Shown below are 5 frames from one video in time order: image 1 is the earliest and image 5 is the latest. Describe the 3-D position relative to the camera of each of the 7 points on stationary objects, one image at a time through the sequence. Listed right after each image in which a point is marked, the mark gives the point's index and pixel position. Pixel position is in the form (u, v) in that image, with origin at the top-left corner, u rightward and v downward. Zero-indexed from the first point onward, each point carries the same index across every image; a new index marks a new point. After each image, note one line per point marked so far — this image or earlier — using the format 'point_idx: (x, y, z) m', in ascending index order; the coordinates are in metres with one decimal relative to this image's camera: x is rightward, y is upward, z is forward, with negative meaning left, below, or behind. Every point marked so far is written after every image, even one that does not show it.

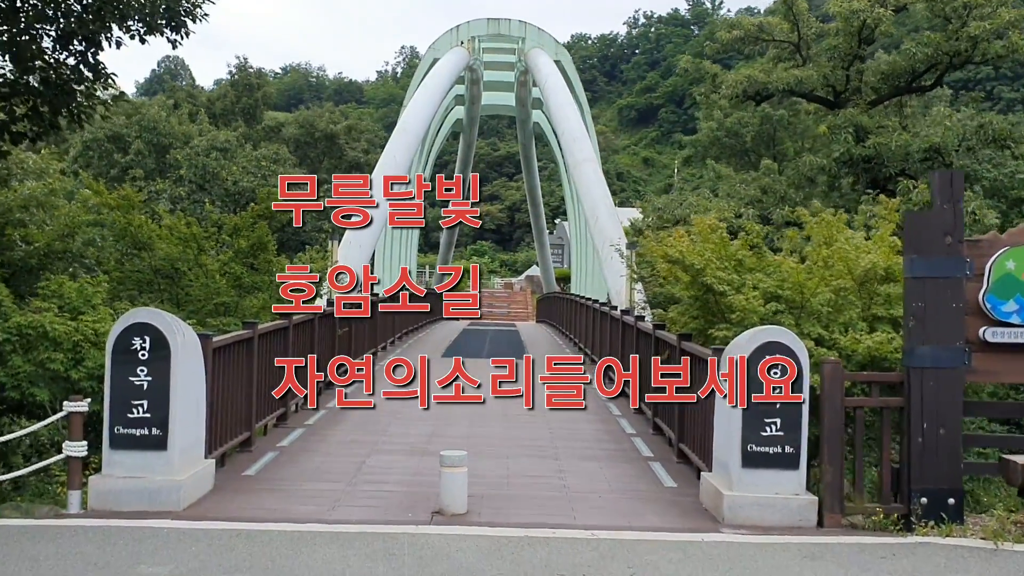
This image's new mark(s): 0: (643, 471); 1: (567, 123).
0: (+1.1, -1.6, +8.2) m
1: (+1.2, +3.4, +19.8) m
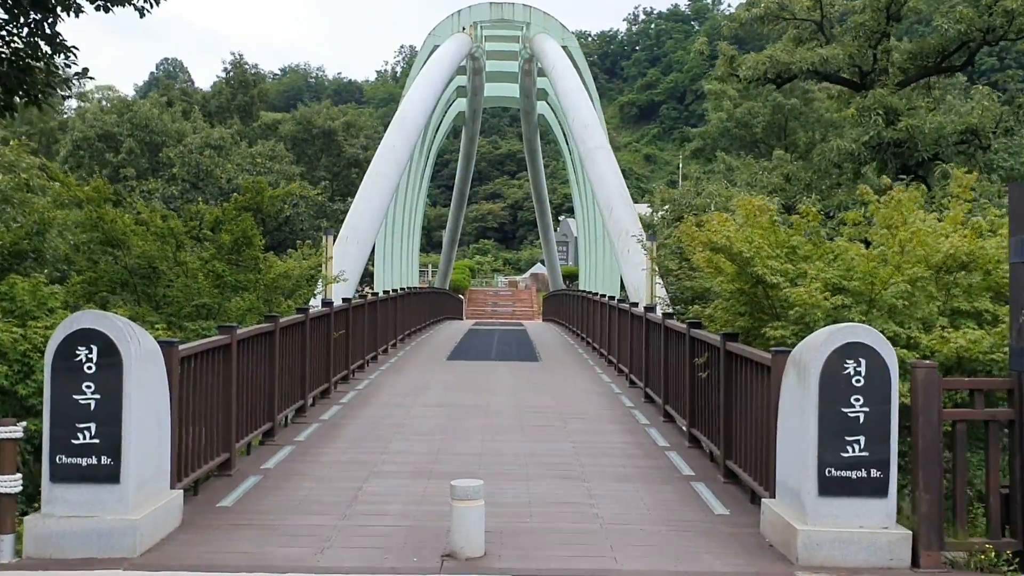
0: (+1.3, -1.5, +7.0) m
1: (+1.3, +3.5, +18.6) m
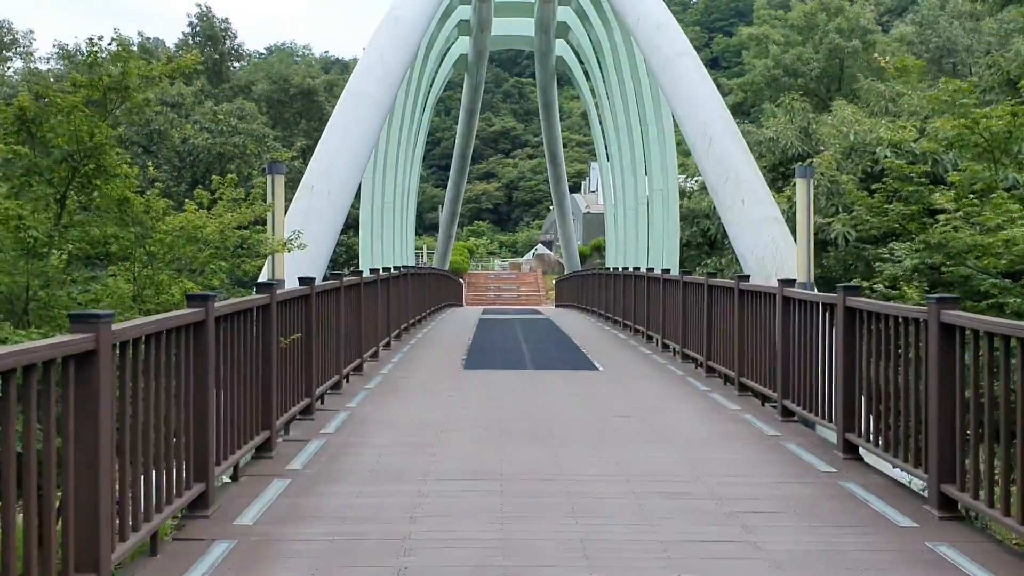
0: (+1.9, -1.3, +1.9) m
1: (+1.8, +3.8, +13.4) m
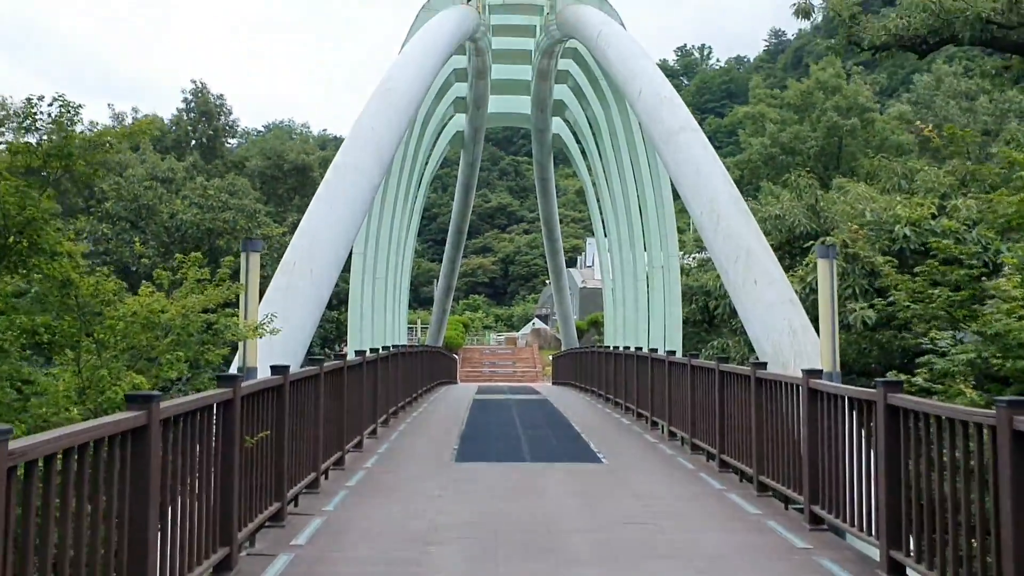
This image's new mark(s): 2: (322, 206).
0: (+1.9, -1.5, +1.0) m
1: (+1.7, +2.7, +12.9) m
2: (-2.4, +1.0, +12.2) m
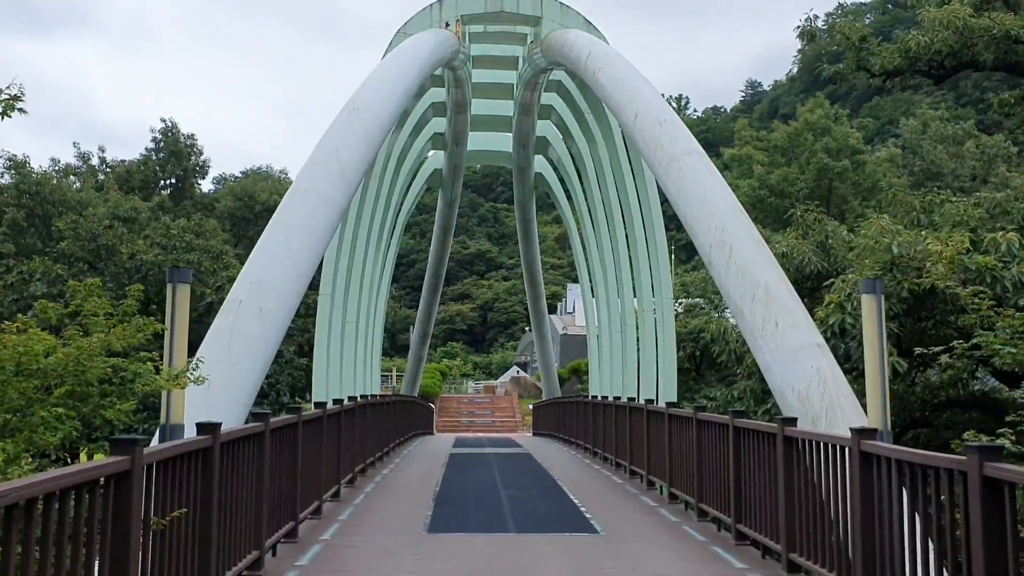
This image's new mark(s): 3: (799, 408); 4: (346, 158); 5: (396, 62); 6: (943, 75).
0: (+1.9, -1.5, -0.3) m
1: (+1.5, +2.2, +11.8) m
2: (-2.6, +0.5, +10.9) m
3: (+2.3, -1.0, +8.0) m
4: (-2.1, +1.5, +12.2) m
5: (-1.8, +3.1, +14.6) m
6: (+5.4, +2.7, +12.0) m
